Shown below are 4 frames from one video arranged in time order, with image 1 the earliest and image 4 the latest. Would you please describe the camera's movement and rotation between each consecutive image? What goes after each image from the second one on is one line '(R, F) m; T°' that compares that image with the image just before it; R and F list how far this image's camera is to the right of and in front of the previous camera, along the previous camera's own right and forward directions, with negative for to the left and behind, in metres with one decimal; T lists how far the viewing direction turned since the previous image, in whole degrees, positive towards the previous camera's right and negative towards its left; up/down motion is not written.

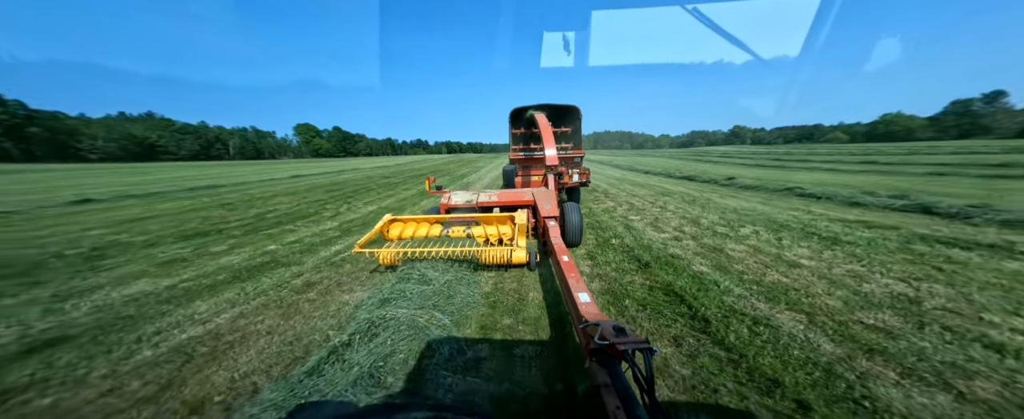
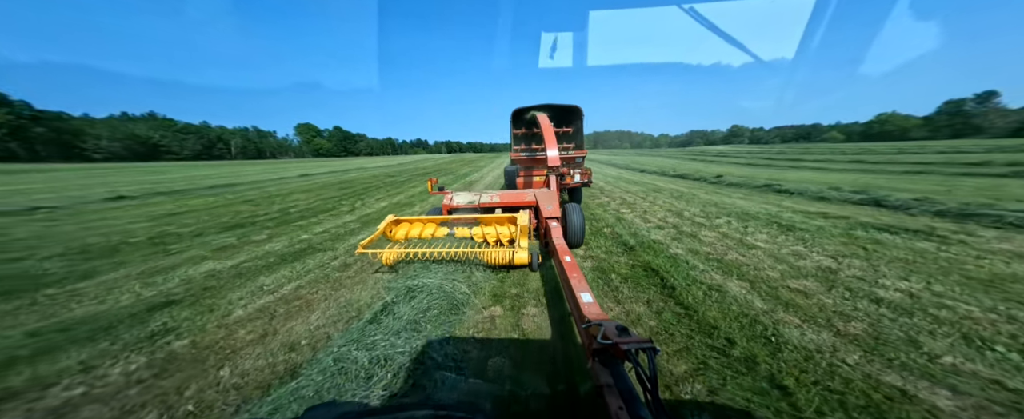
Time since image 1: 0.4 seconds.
(-0.1, -0.7) m; 0°
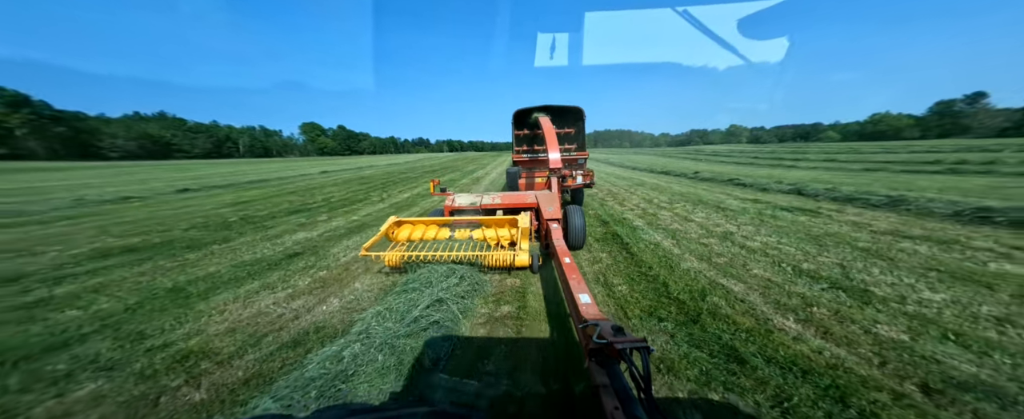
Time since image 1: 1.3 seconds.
(-0.1, -1.6) m; 0°
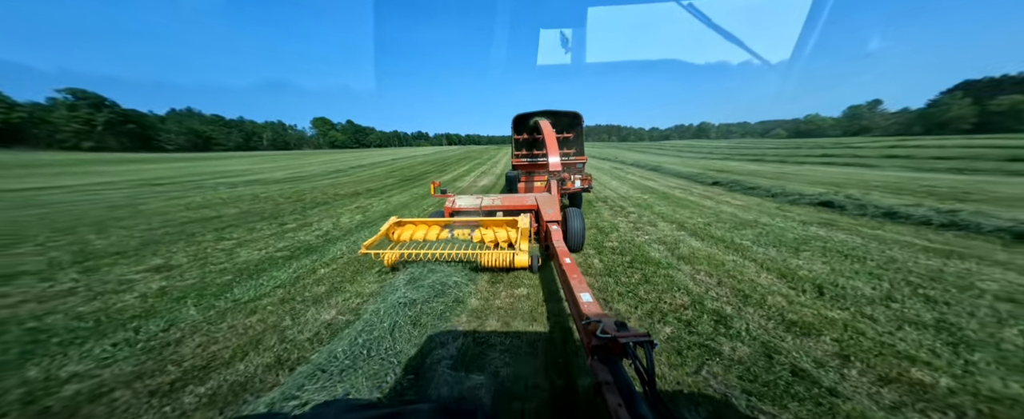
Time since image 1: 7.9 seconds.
(-0.9, -11.3) m; +1°
